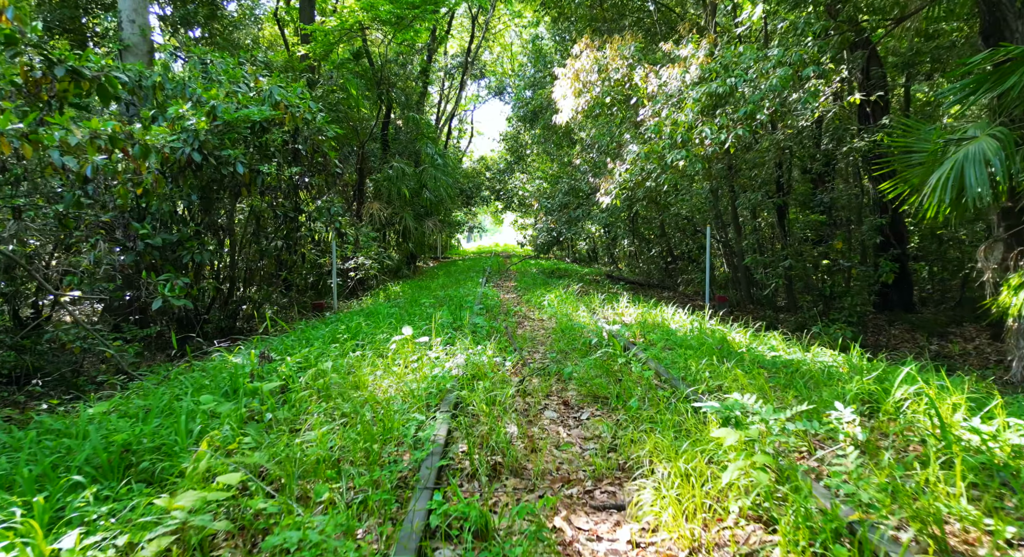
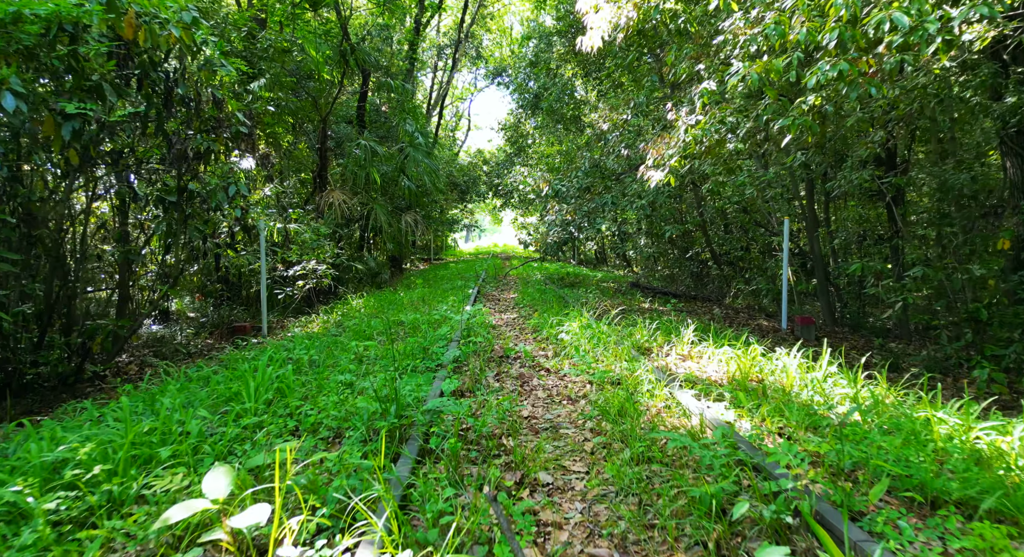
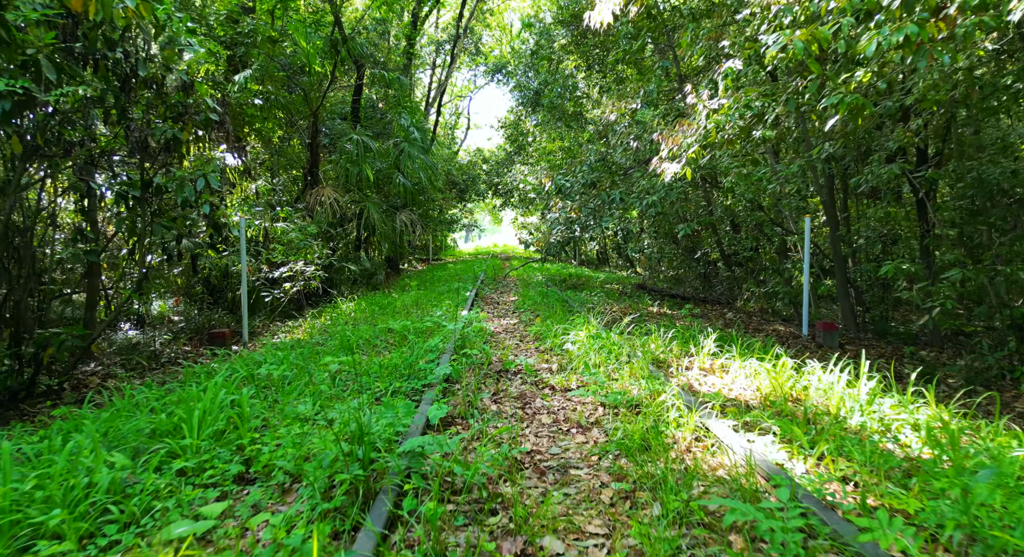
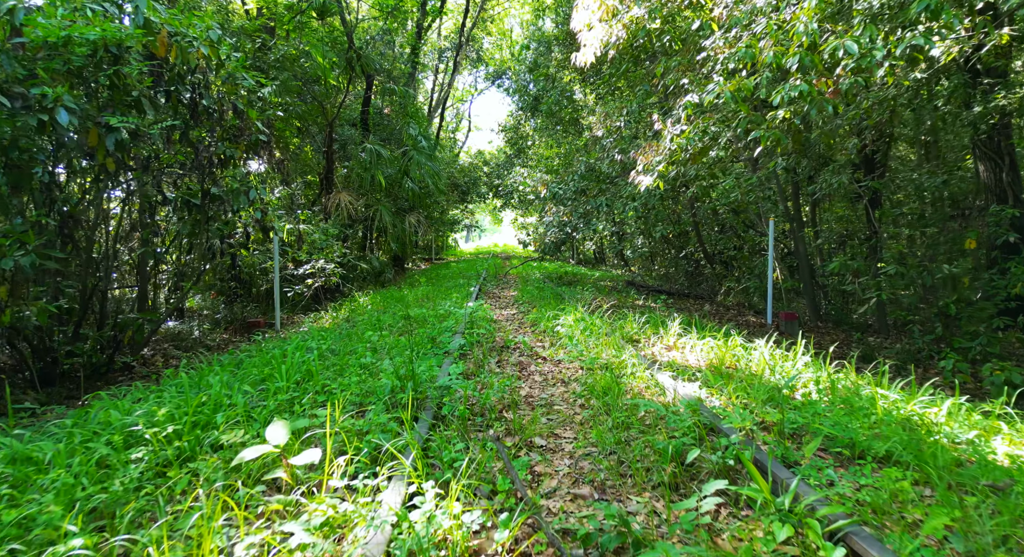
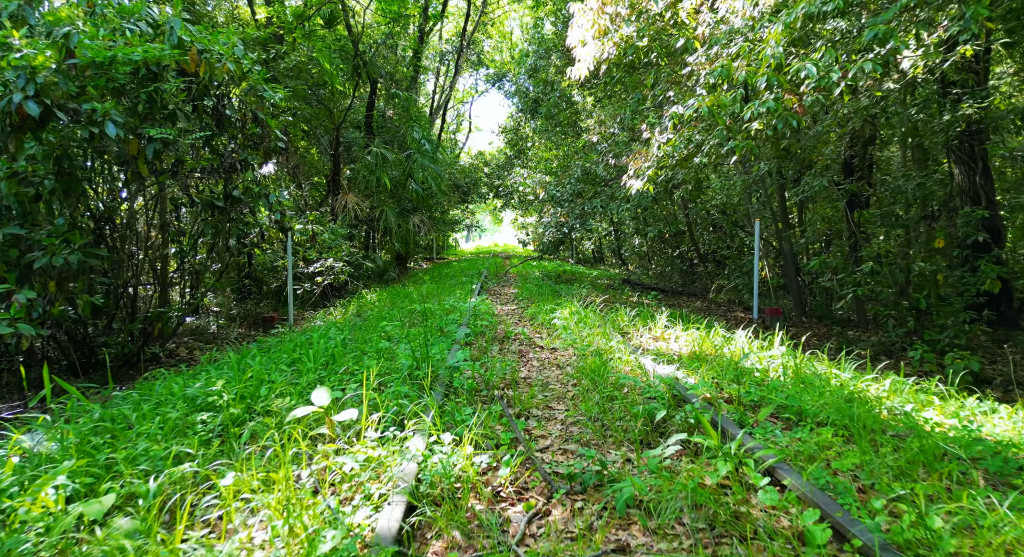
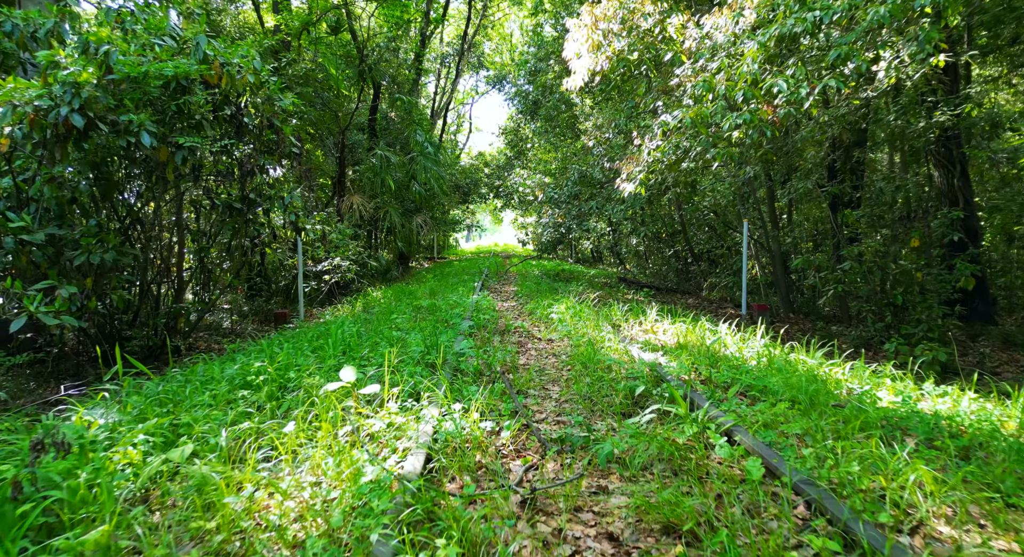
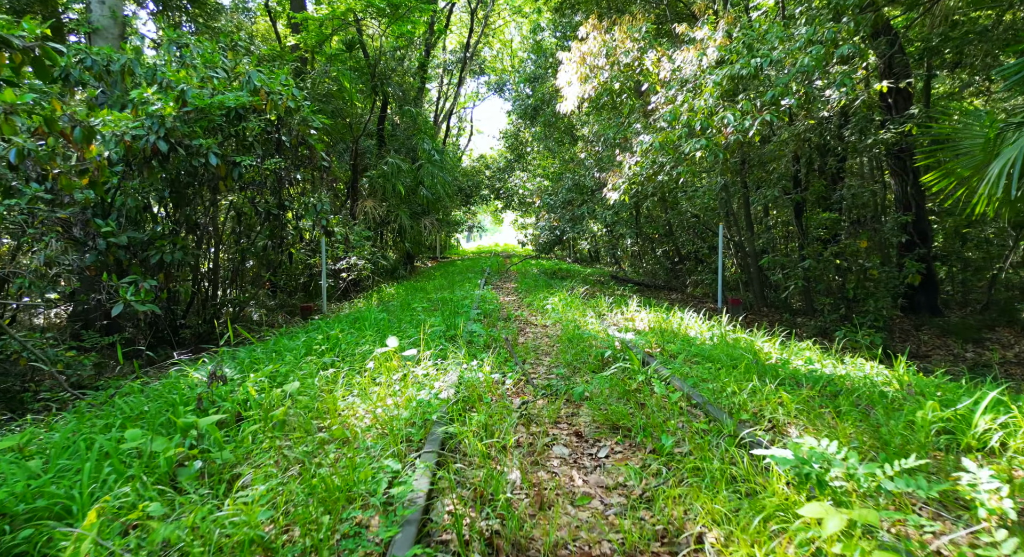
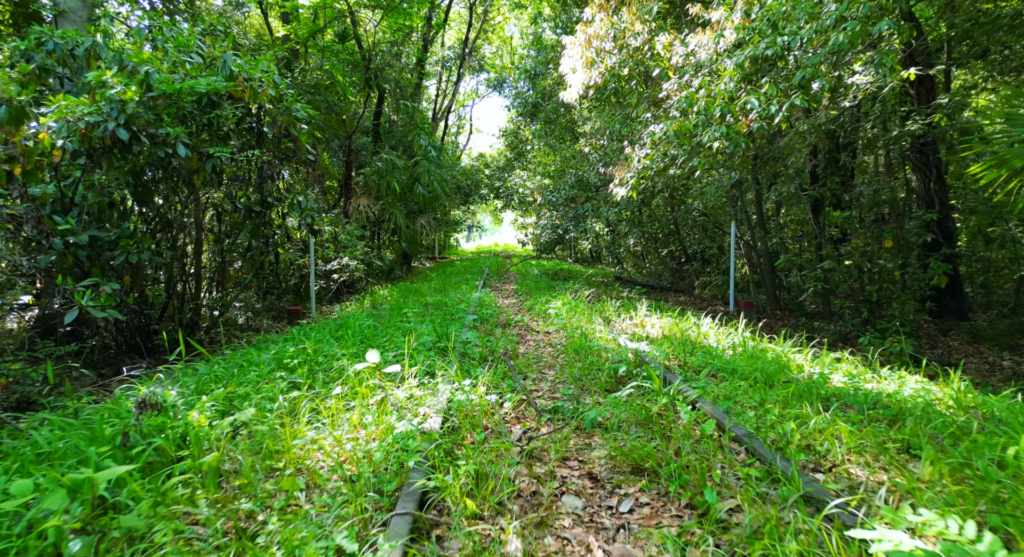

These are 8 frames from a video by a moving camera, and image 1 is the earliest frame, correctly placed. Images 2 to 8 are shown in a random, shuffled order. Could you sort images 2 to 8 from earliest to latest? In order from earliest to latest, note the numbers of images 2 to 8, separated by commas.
7, 8, 6, 5, 4, 2, 3
